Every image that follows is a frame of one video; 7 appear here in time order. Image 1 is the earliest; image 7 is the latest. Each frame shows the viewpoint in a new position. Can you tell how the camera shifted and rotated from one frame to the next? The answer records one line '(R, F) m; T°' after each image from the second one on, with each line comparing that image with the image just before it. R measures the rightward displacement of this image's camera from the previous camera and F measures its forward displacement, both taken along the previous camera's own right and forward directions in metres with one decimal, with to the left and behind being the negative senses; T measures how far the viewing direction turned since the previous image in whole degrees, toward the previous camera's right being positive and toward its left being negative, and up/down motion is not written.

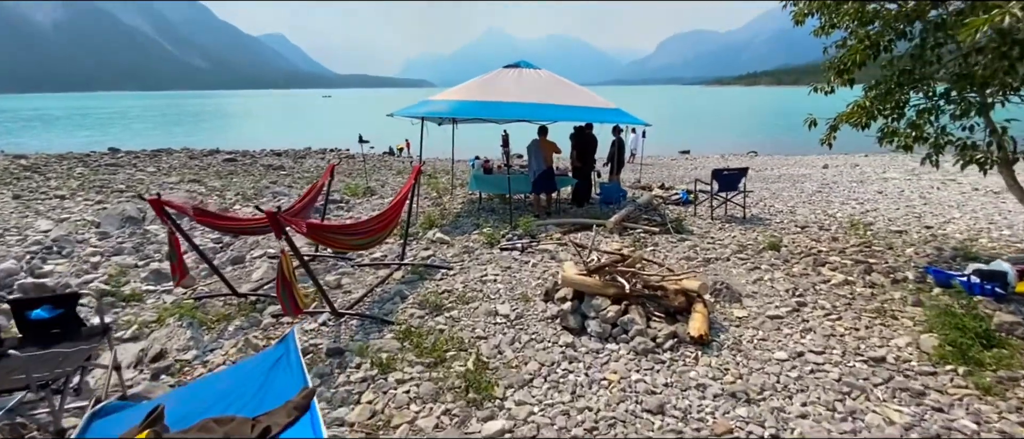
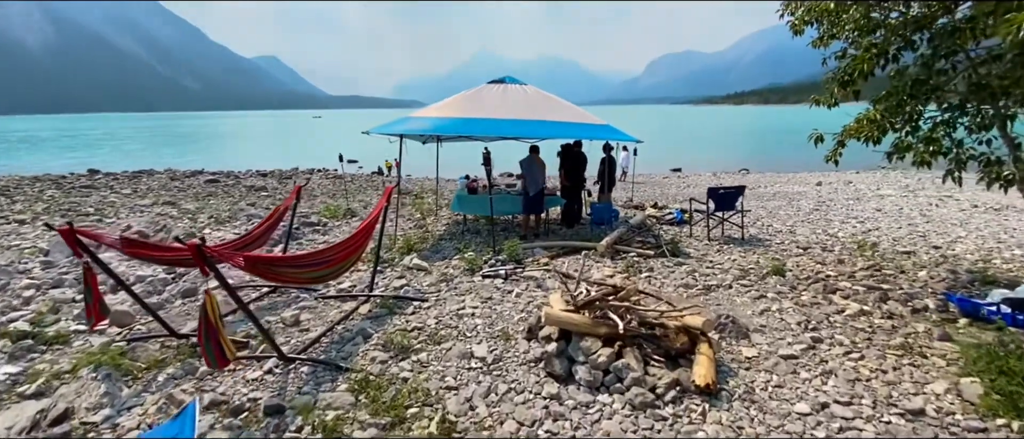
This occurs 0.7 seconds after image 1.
(+0.2, +0.7) m; +1°
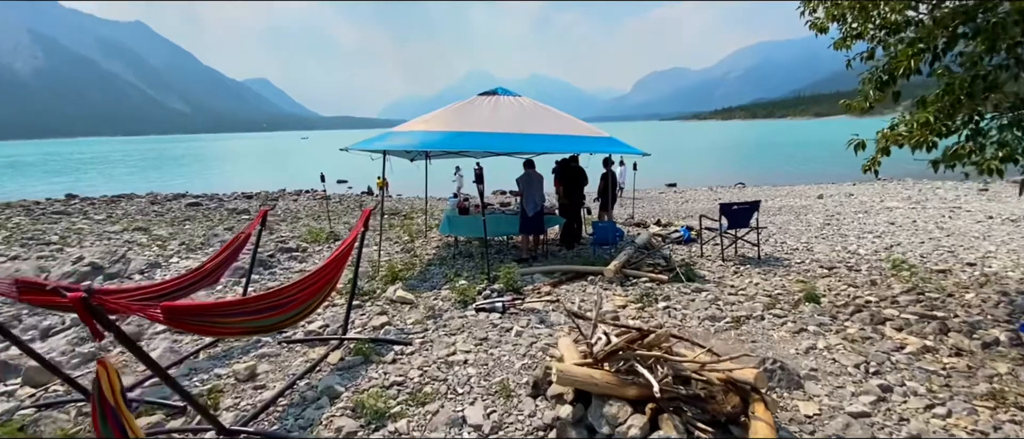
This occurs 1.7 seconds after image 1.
(-0.1, +0.9) m; +1°
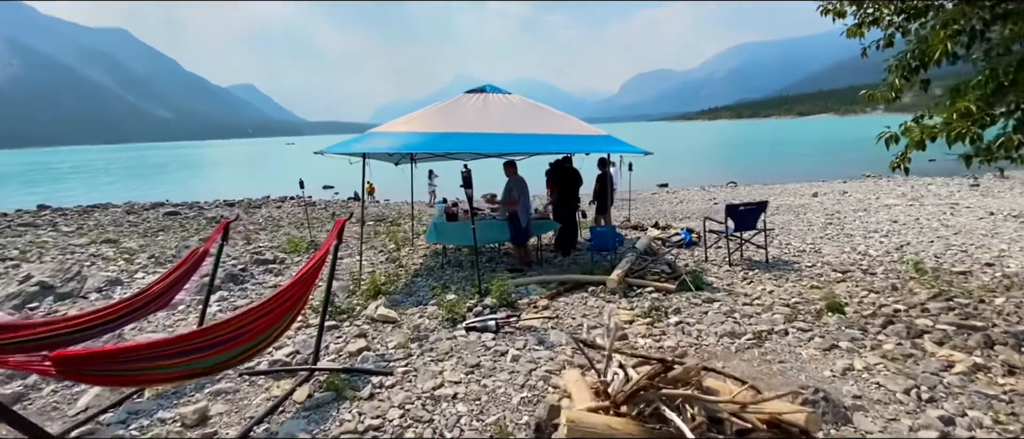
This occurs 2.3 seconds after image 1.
(0.0, +0.7) m; +1°
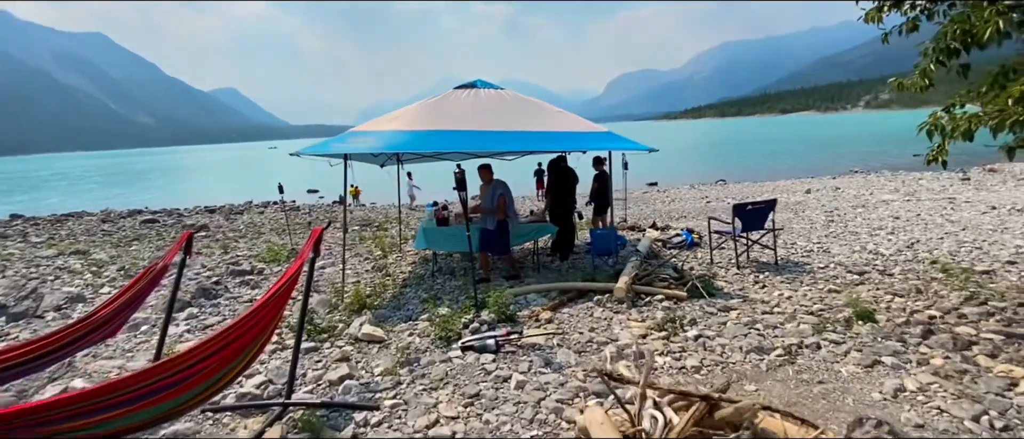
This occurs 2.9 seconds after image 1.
(-0.1, +0.6) m; +1°
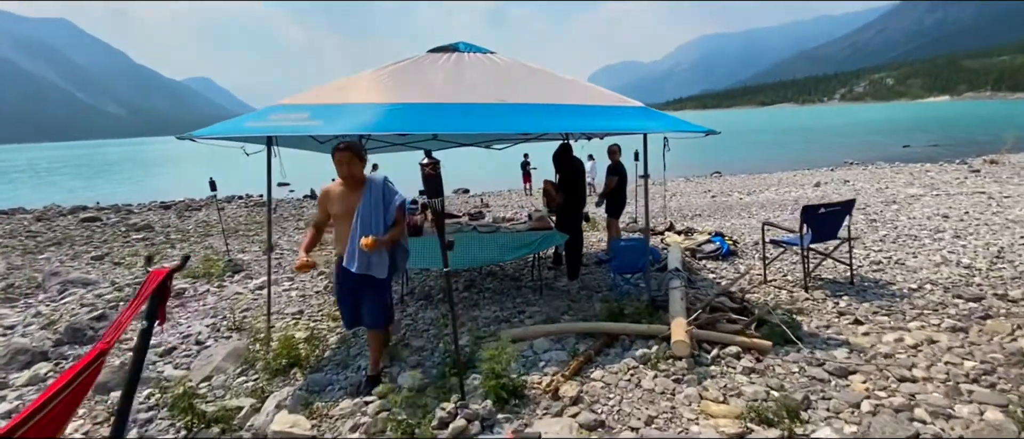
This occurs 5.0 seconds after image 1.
(-0.2, +2.2) m; +2°
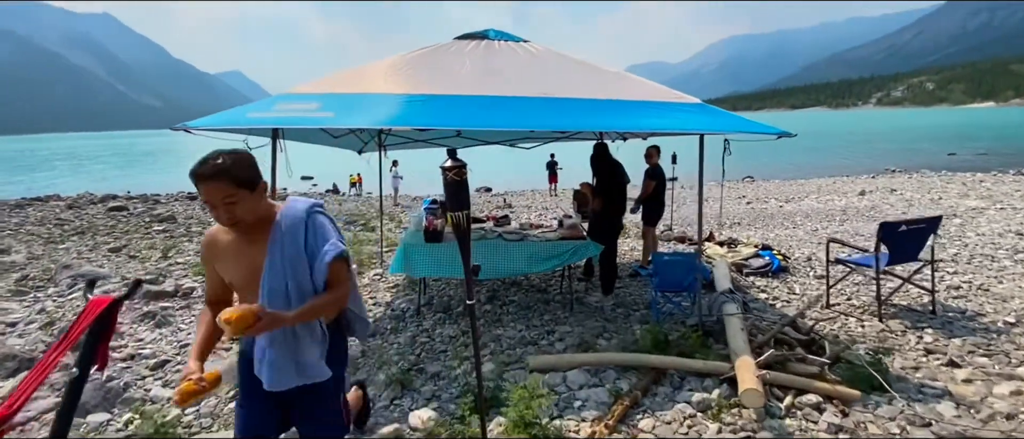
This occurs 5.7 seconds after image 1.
(-0.1, +0.7) m; -3°
